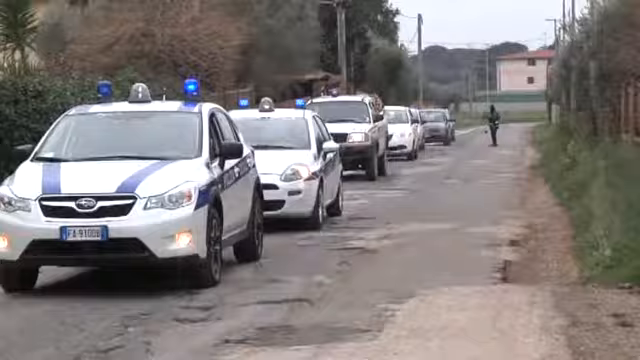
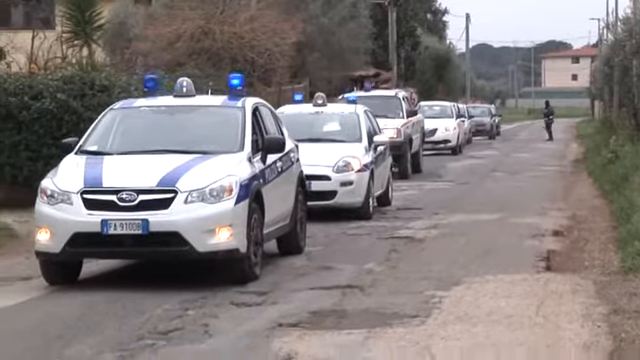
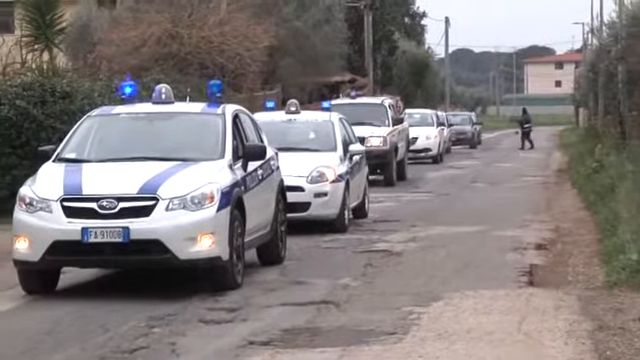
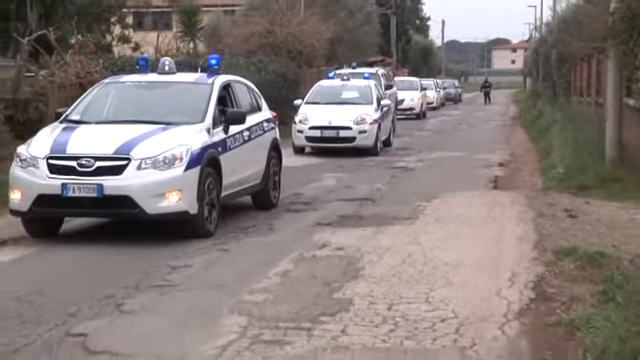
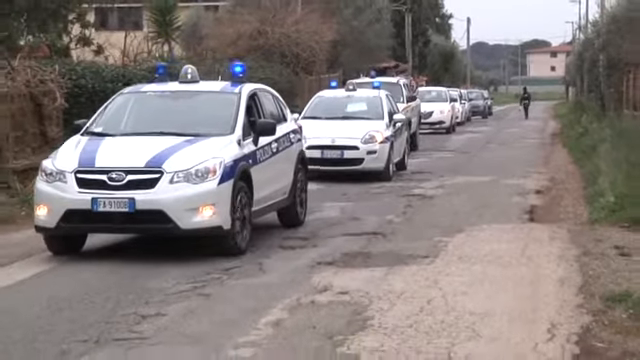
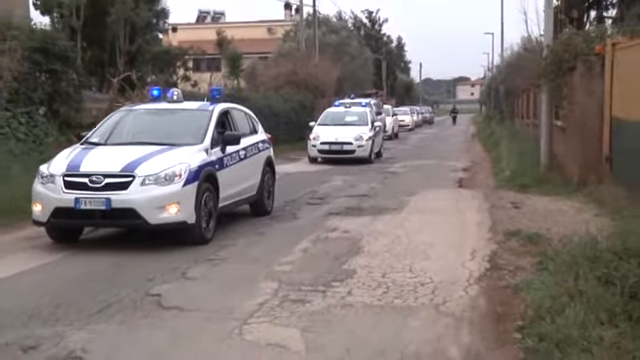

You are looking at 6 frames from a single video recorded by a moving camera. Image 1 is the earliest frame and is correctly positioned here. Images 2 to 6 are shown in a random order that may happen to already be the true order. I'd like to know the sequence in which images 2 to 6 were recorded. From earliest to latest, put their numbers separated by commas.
3, 2, 5, 4, 6
